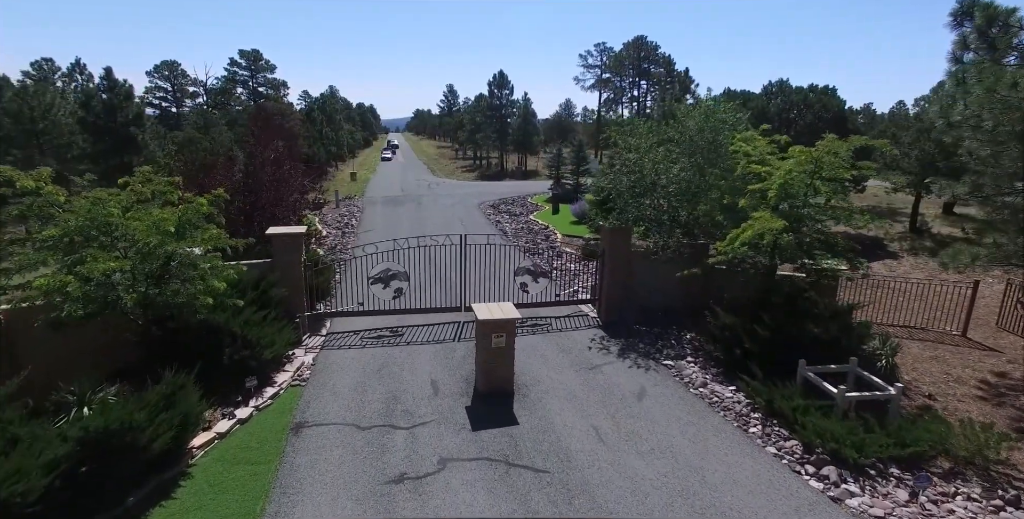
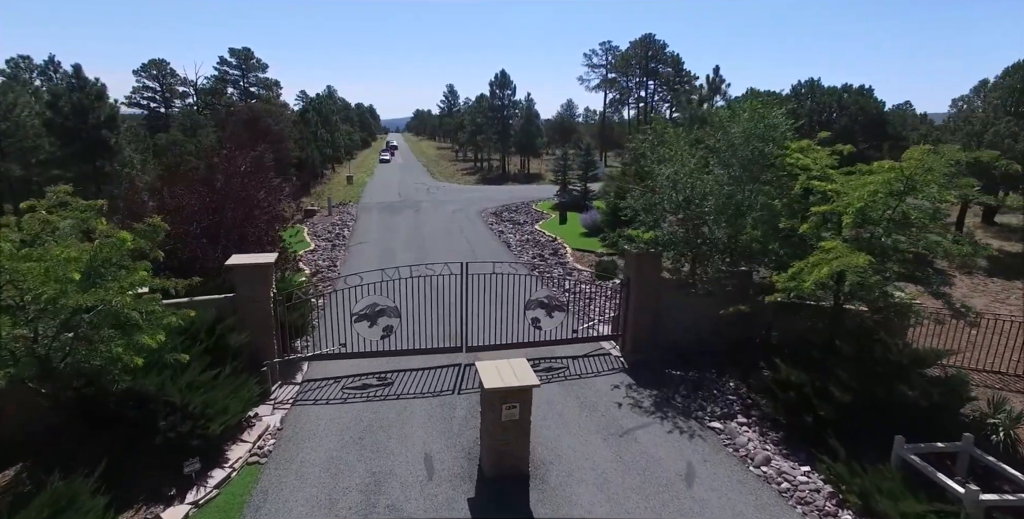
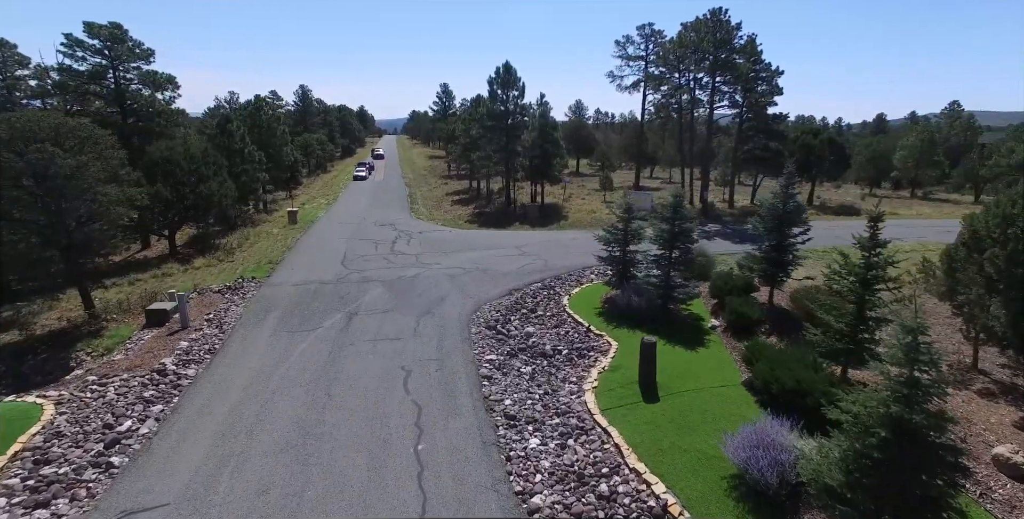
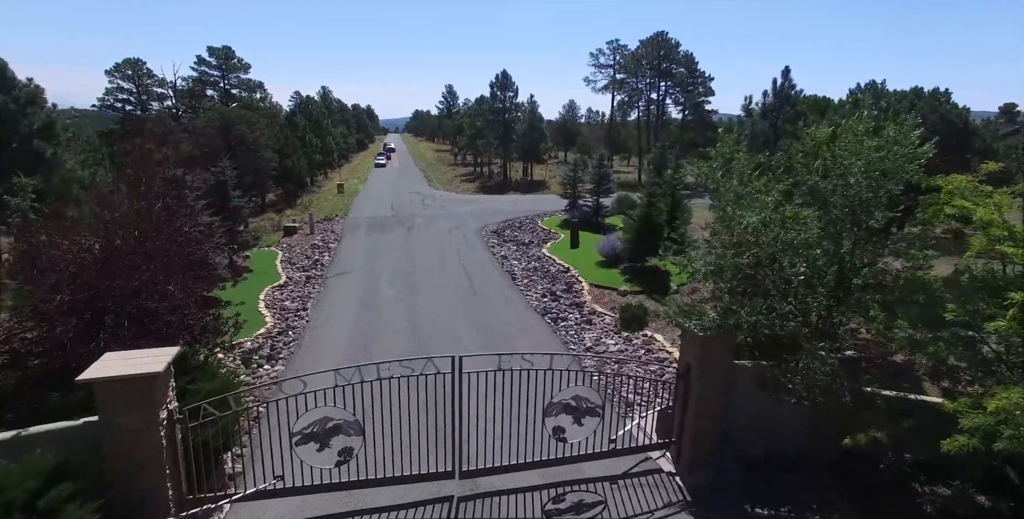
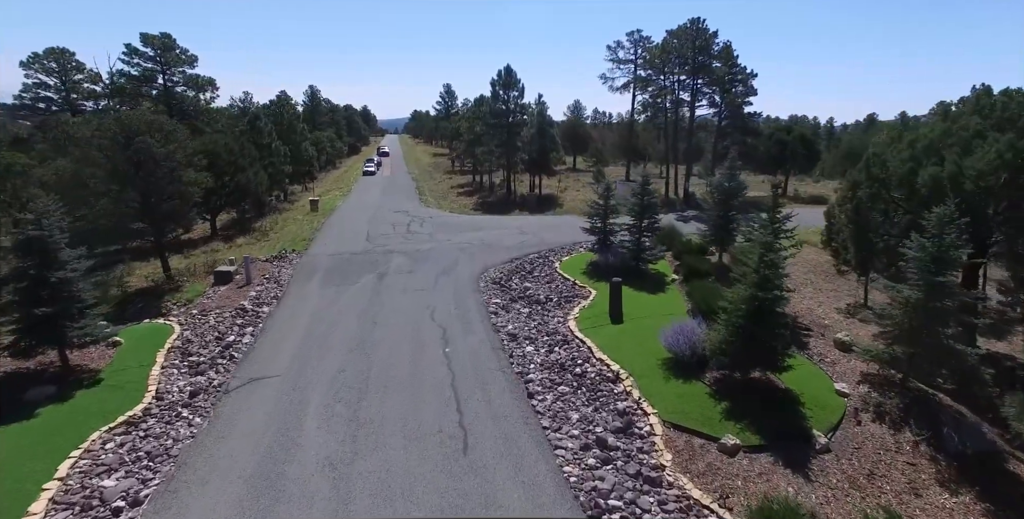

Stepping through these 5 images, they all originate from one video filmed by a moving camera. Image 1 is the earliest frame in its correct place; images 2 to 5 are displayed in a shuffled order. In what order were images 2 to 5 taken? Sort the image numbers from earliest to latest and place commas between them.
2, 4, 5, 3
